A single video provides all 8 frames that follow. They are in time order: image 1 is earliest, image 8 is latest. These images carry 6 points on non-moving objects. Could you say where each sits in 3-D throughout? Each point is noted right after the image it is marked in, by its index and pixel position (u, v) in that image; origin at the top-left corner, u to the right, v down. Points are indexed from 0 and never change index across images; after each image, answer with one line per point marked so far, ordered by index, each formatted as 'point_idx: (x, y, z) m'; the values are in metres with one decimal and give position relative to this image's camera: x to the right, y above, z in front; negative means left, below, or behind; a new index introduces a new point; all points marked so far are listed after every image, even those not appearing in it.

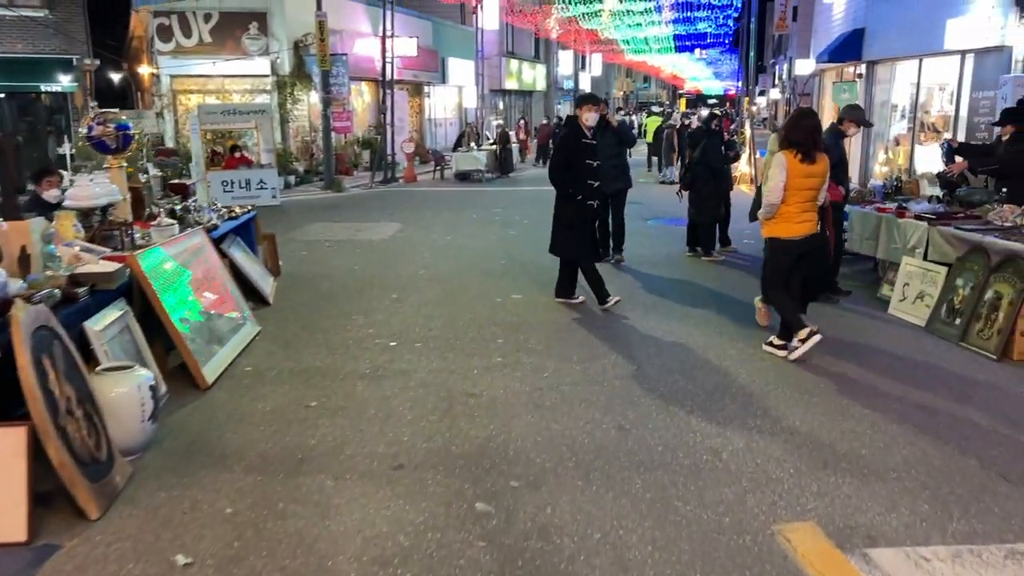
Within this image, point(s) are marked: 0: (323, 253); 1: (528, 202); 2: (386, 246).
0: (-2.5, +0.5, +11.1) m
1: (+0.4, +1.8, +16.9) m
2: (-1.8, +0.6, +11.6) m
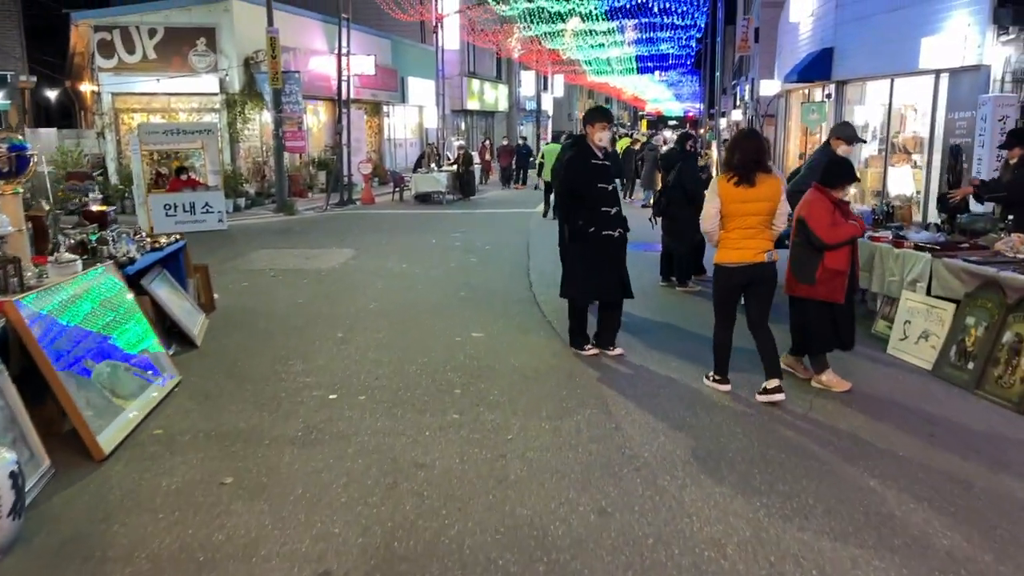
0: (-3.0, 0.0, +10.2) m
1: (-0.4, +1.2, +16.2) m
2: (-2.3, +0.2, +10.8) m
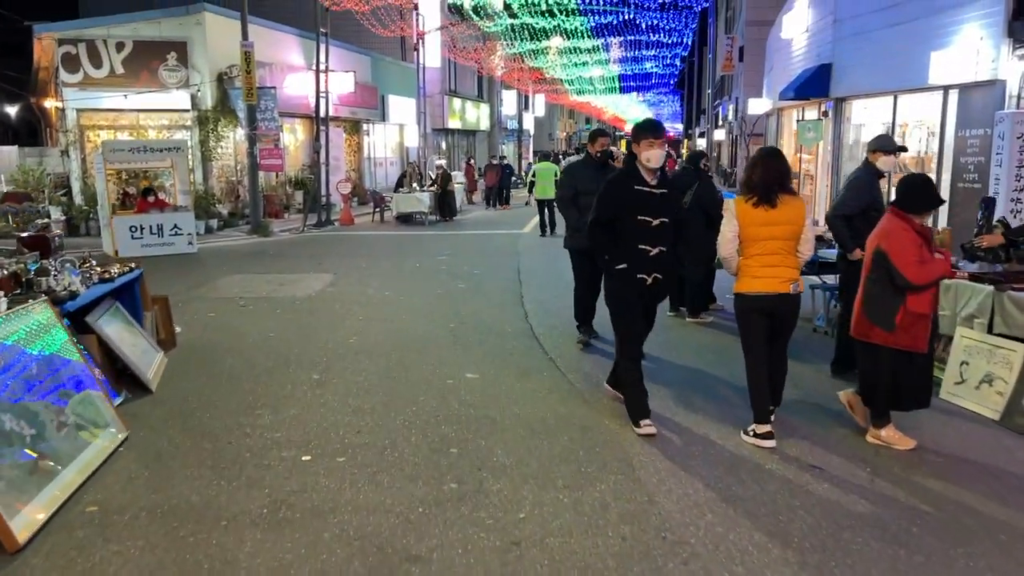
0: (-3.1, -0.3, +9.3) m
1: (-0.6, +0.8, +15.4) m
2: (-2.4, -0.2, +9.9) m
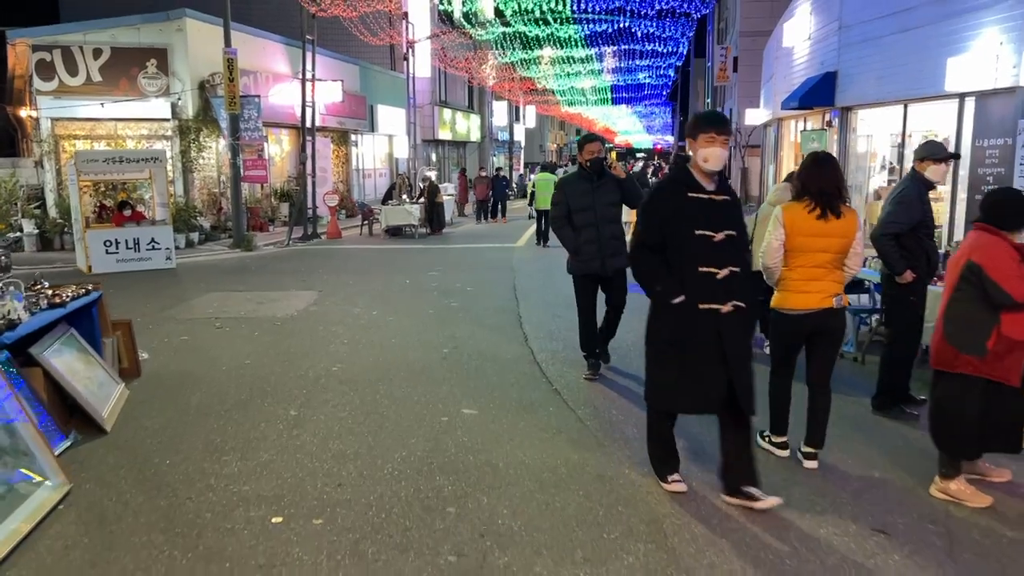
0: (-3.1, -0.5, +8.5) m
1: (-0.8, +0.5, +14.7) m
2: (-2.5, -0.4, +9.2) m
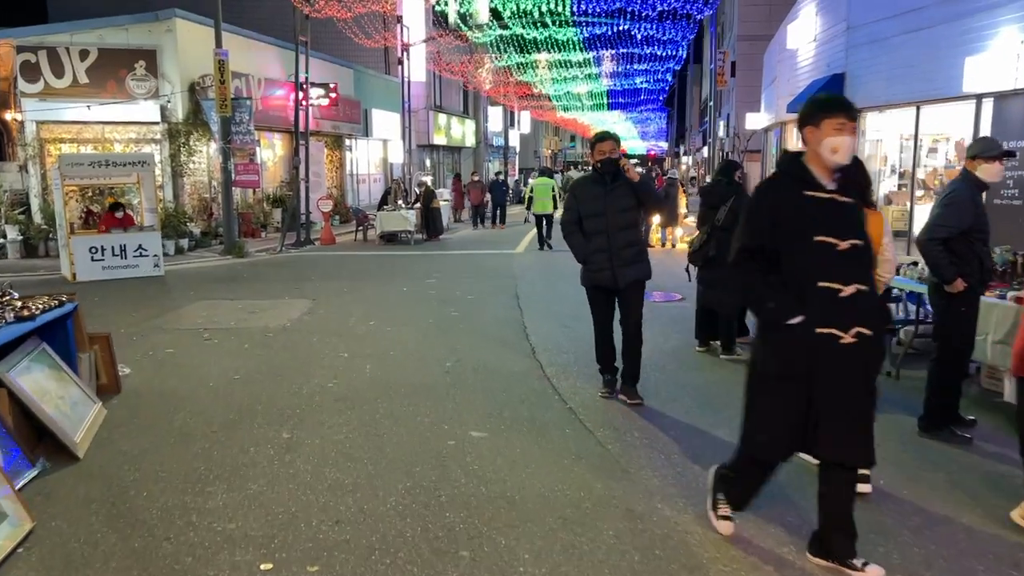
0: (-3.1, -0.6, +8.0) m
1: (-0.7, +0.3, +14.2) m
2: (-2.4, -0.5, +8.7) m
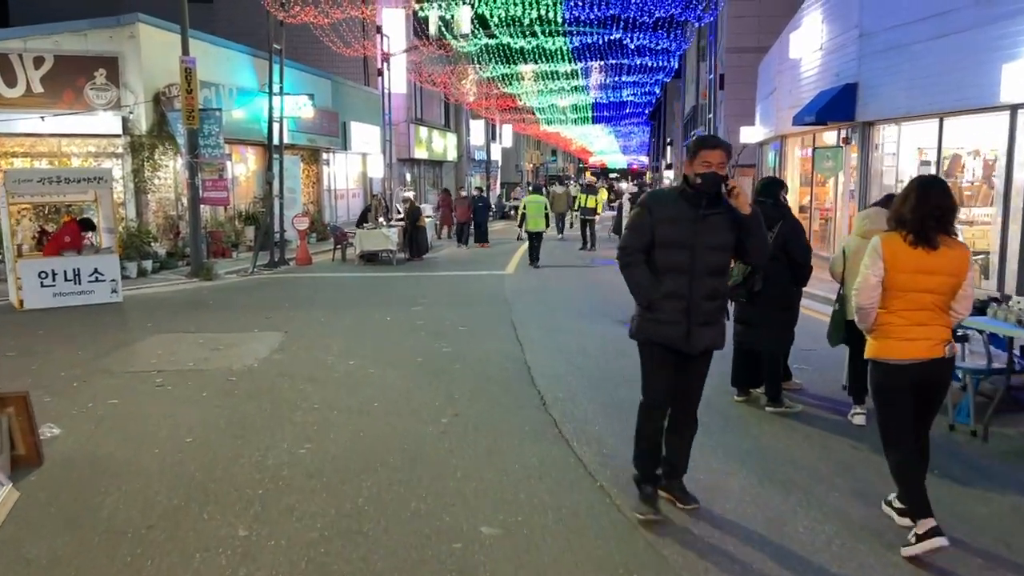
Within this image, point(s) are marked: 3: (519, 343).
0: (-3.1, -1.0, +6.8) m
1: (-0.9, -0.1, +13.1) m
2: (-2.4, -0.8, +7.5) m
3: (+0.1, -0.6, +8.6) m
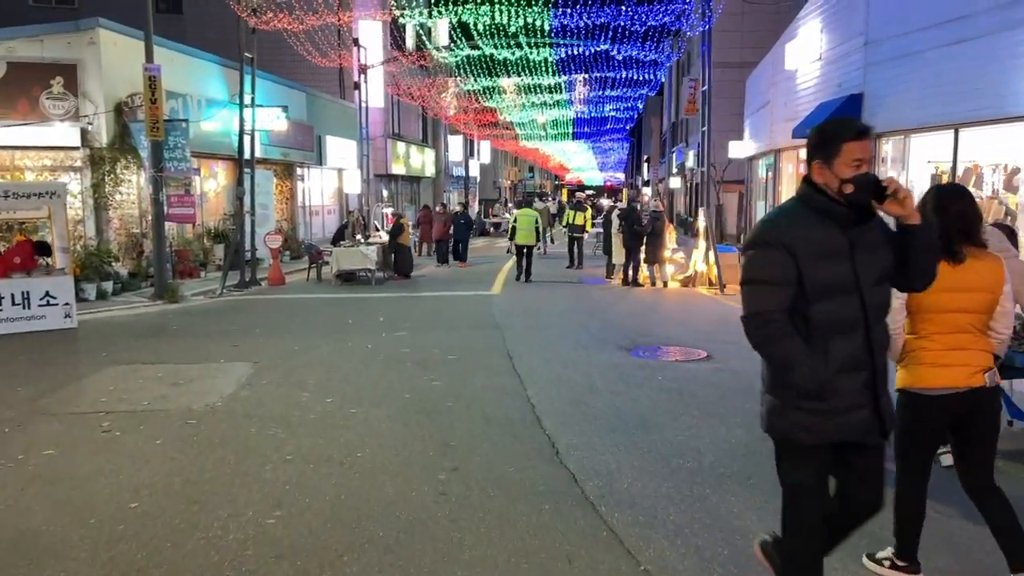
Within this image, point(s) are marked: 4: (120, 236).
0: (-3.0, -1.2, +5.8) m
1: (-1.0, -0.5, +12.2) m
2: (-2.4, -1.1, +6.5) m
3: (0.0, -0.8, +7.7) m
4: (-7.7, +1.0, +16.2) m
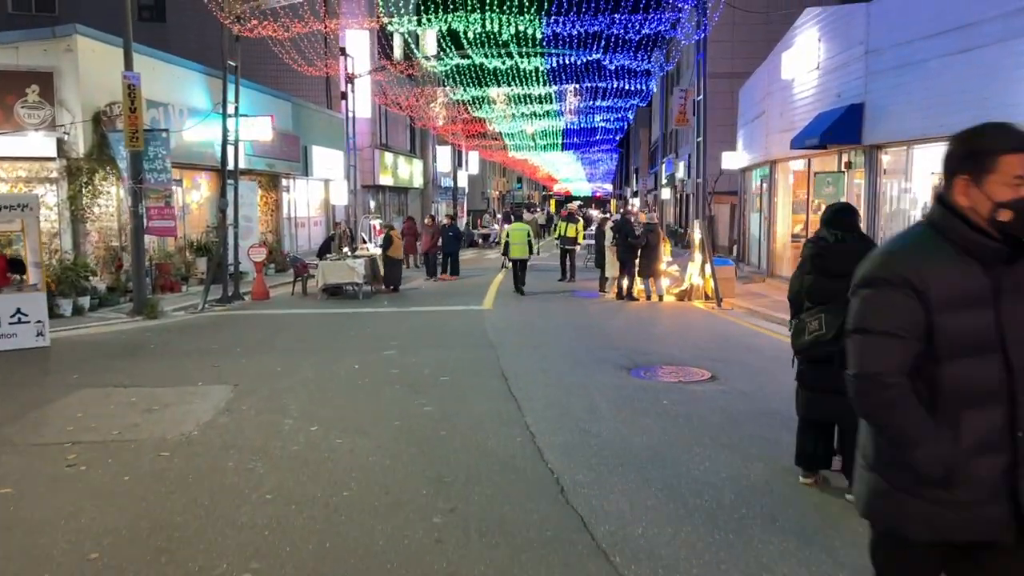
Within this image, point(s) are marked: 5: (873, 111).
0: (-3.0, -1.3, +5.3) m
1: (-1.1, -0.7, +11.7) m
2: (-2.4, -1.2, +6.0) m
3: (0.0, -1.0, +7.3) m
4: (-7.9, +0.7, +15.6) m
5: (+5.6, +2.7, +12.7) m
